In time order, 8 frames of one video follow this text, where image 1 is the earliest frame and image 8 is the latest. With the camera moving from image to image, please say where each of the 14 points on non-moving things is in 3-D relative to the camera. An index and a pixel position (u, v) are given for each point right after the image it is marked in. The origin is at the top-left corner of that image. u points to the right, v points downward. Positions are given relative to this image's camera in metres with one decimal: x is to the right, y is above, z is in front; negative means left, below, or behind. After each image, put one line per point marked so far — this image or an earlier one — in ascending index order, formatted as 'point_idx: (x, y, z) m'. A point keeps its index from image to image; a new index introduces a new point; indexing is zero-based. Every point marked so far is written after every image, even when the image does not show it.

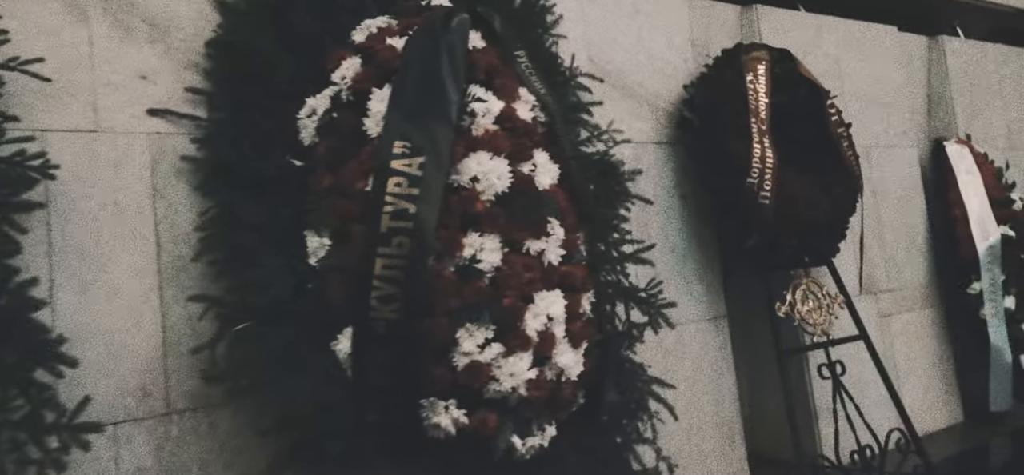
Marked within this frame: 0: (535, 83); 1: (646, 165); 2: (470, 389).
0: (+0.1, +0.4, +3.1) m
1: (+0.5, +0.3, +3.9) m
2: (-0.1, -0.4, +2.7) m
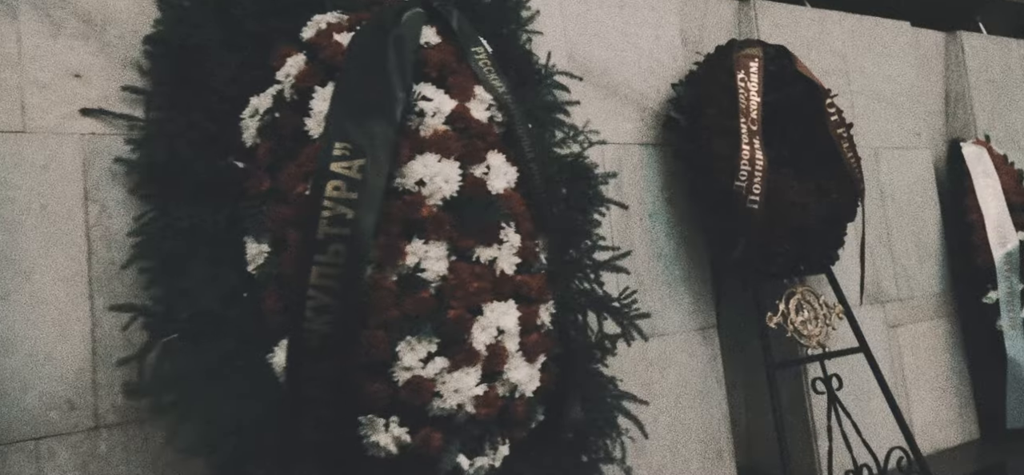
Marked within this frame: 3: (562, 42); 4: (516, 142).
0: (-0.1, +0.4, +2.9) m
1: (+0.4, +0.2, +3.7) m
2: (-0.2, -0.4, +2.5) m
3: (+0.2, +0.7, +3.6) m
4: (0.0, +0.3, +2.9) m
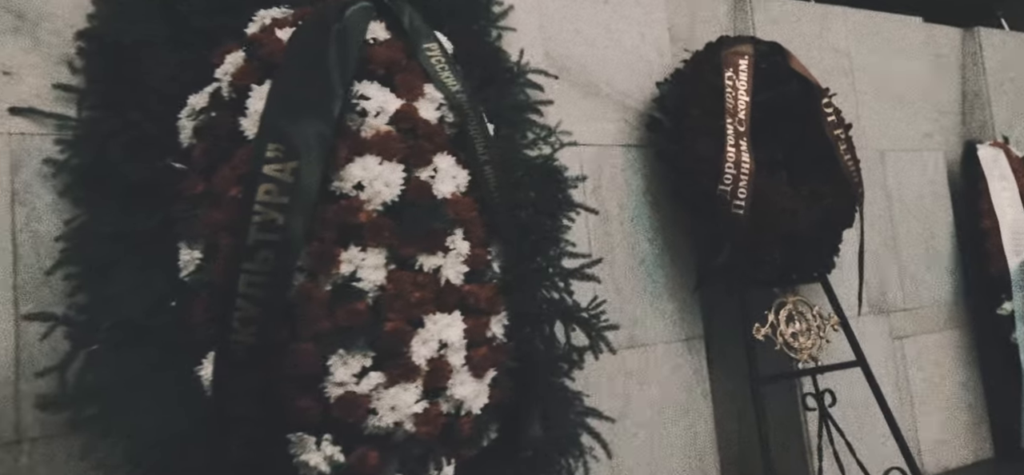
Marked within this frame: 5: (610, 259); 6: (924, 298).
0: (-0.2, +0.4, +2.8) m
1: (+0.3, +0.2, +3.6) m
2: (-0.4, -0.4, +2.4) m
3: (+0.1, +0.6, +3.5) m
4: (-0.1, +0.2, +2.7) m
5: (+0.3, -0.1, +3.5) m
6: (+1.7, -0.3, +4.4) m
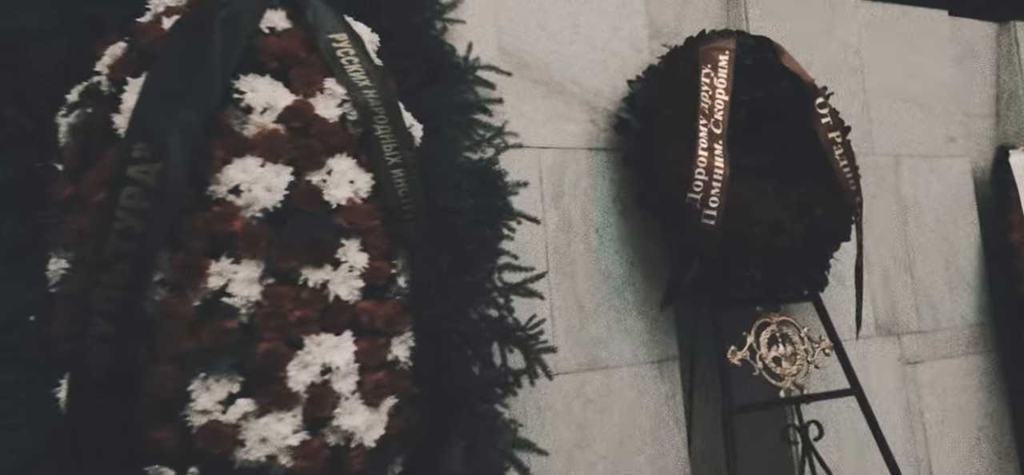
0: (-0.4, +0.4, +2.5) m
1: (+0.2, +0.2, +3.3) m
2: (-0.6, -0.4, +2.1) m
3: (-0.1, +0.6, +3.2) m
4: (-0.3, +0.2, +2.5) m
5: (+0.2, -0.1, +3.2) m
6: (+1.6, -0.3, +4.0) m
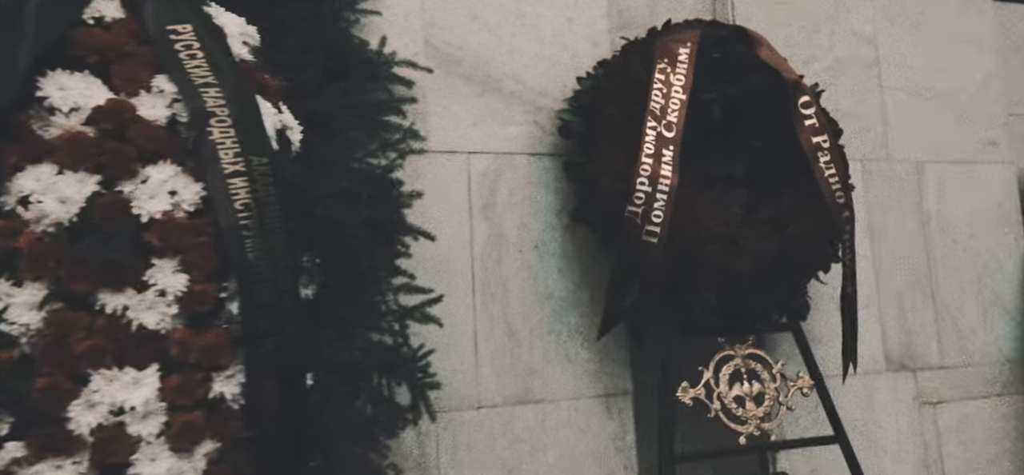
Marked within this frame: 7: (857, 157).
0: (-0.7, +0.3, +2.2) m
1: (0.0, +0.1, +2.9) m
2: (-0.9, -0.5, +1.9) m
3: (-0.3, +0.6, +2.9) m
4: (-0.6, +0.2, +2.1) m
5: (0.0, -0.2, +2.8) m
6: (+1.5, -0.4, +3.5) m
7: (+1.1, +0.3, +3.4) m
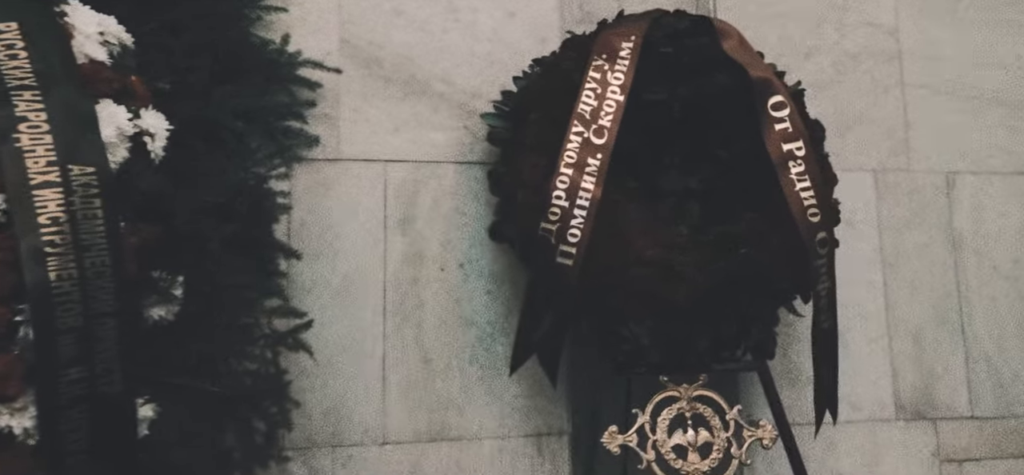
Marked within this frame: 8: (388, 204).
0: (-0.9, +0.3, +2.0) m
1: (-0.2, +0.1, +2.6) m
2: (-1.3, -0.5, +1.8) m
3: (-0.4, +0.5, +2.6) m
4: (-0.9, +0.1, +2.0) m
5: (-0.2, -0.2, +2.6) m
6: (+1.4, -0.4, +2.9) m
7: (+1.0, +0.2, +2.9) m
8: (-0.3, +0.1, +2.6) m
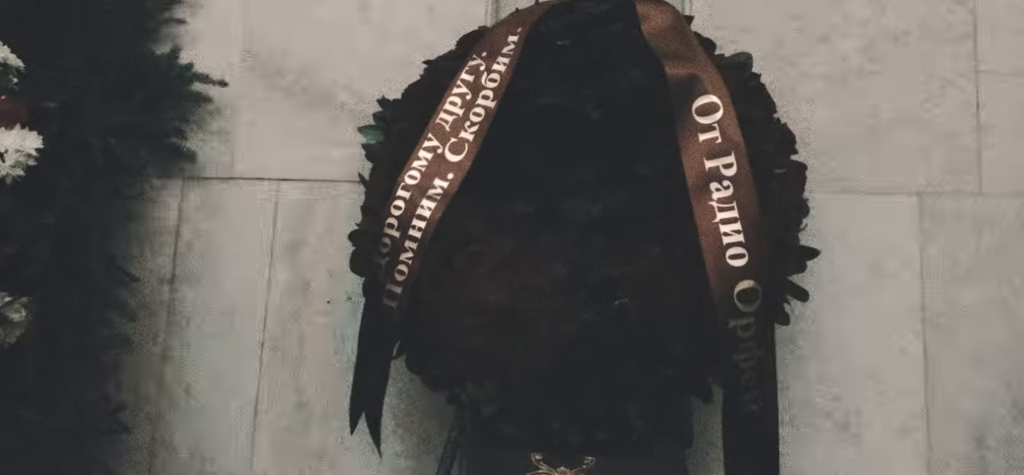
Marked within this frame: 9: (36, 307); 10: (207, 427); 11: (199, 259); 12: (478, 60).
0: (-1.3, +0.3, +2.1) m
1: (-0.4, 0.0, +2.3) m
2: (-1.8, -0.5, +2.0) m
3: (-0.6, +0.5, +2.4) m
4: (-1.3, +0.1, +2.0) m
5: (-0.5, -0.3, +2.3) m
6: (+1.2, -0.6, +2.0) m
7: (+0.8, +0.1, +2.1) m
8: (-0.5, 0.0, +2.3) m
9: (-1.0, -0.1, +2.1) m
10: (-0.6, -0.4, +2.3) m
11: (-0.7, 0.0, +2.3) m
12: (-0.1, +0.3, +2.0) m
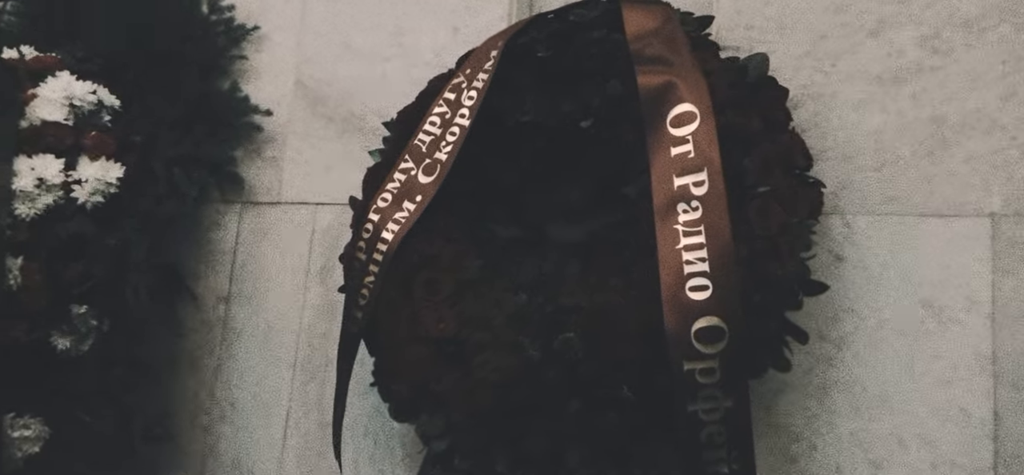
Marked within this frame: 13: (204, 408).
0: (-1.3, +0.2, +2.4) m
1: (-0.3, 0.0, +2.3) m
2: (-1.7, -0.6, +2.4) m
3: (-0.5, +0.4, +2.5) m
4: (-1.3, +0.1, +2.3) m
5: (-0.4, -0.3, +2.3) m
6: (+1.0, -0.6, +1.4) m
7: (+0.7, 0.0, +1.7) m
8: (-0.4, 0.0, +2.3) m
9: (-0.9, -0.2, +2.3) m
10: (-0.6, -0.5, +2.3) m
11: (-0.6, -0.1, +2.4) m
12: (-0.1, +0.3, +1.9) m
13: (-0.7, -0.4, +2.3) m
